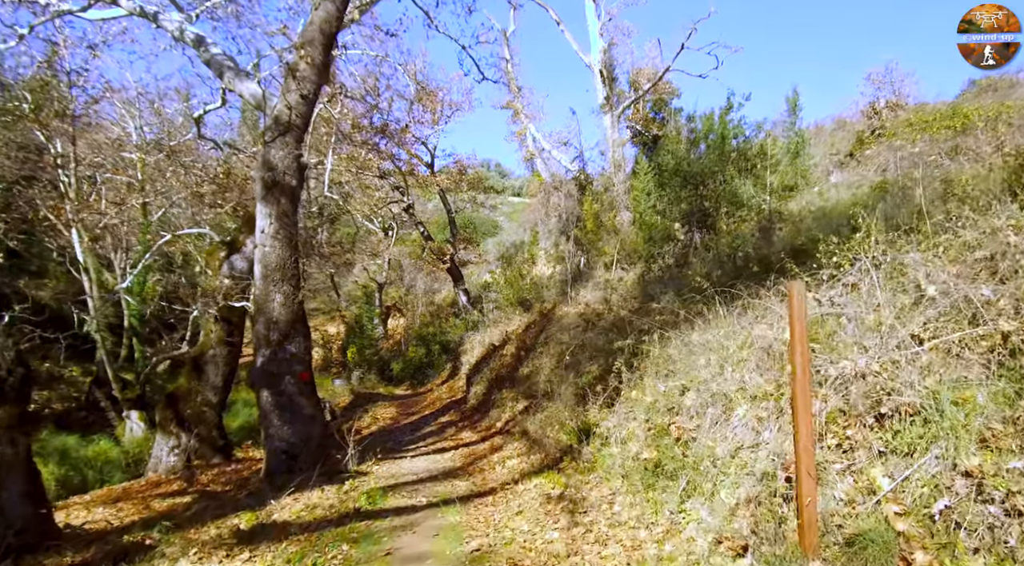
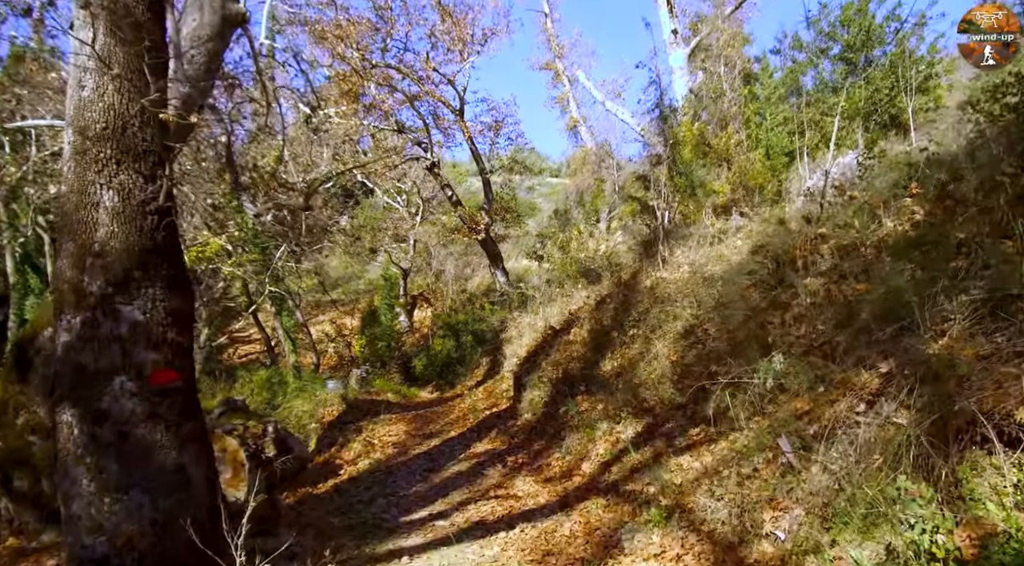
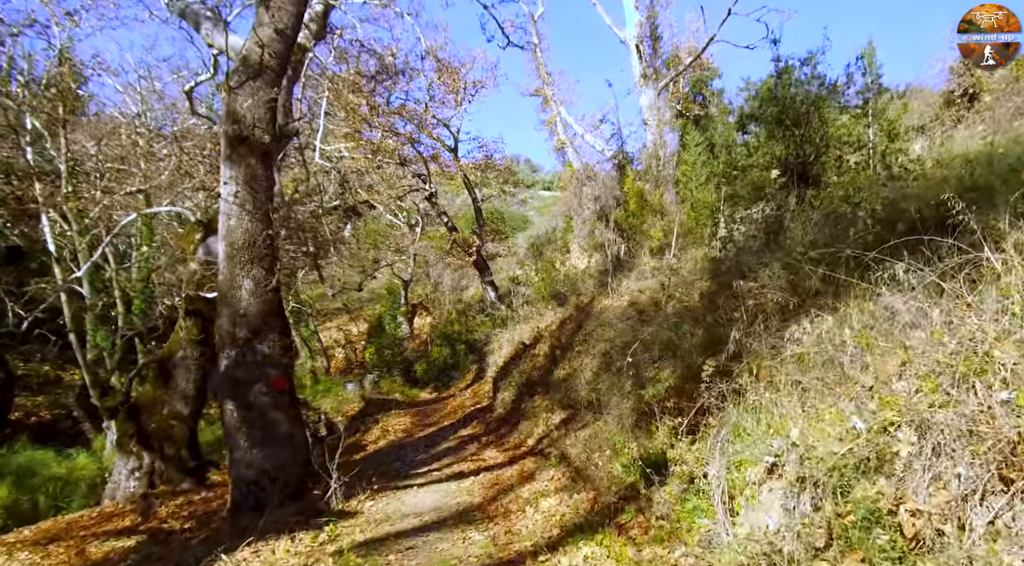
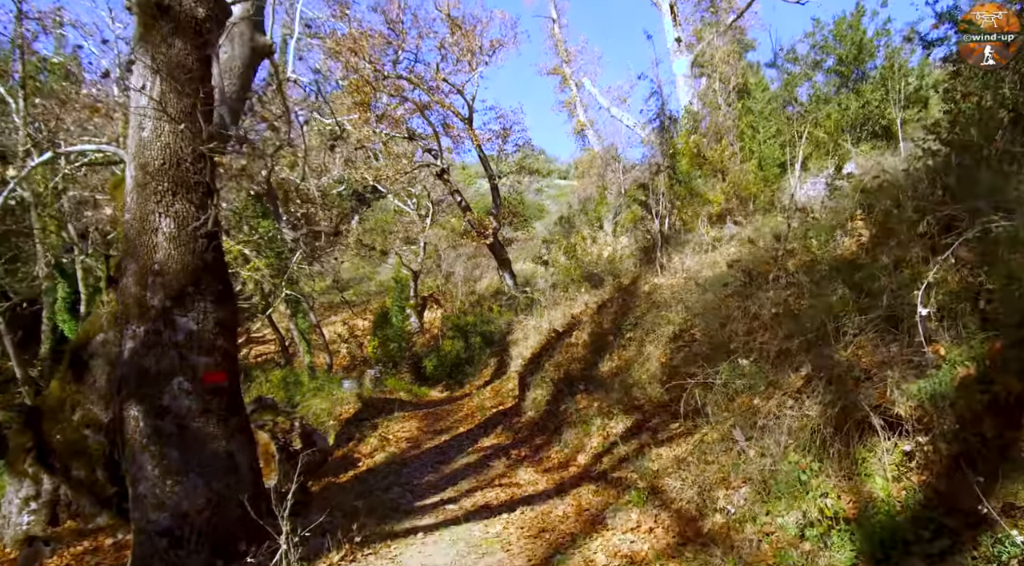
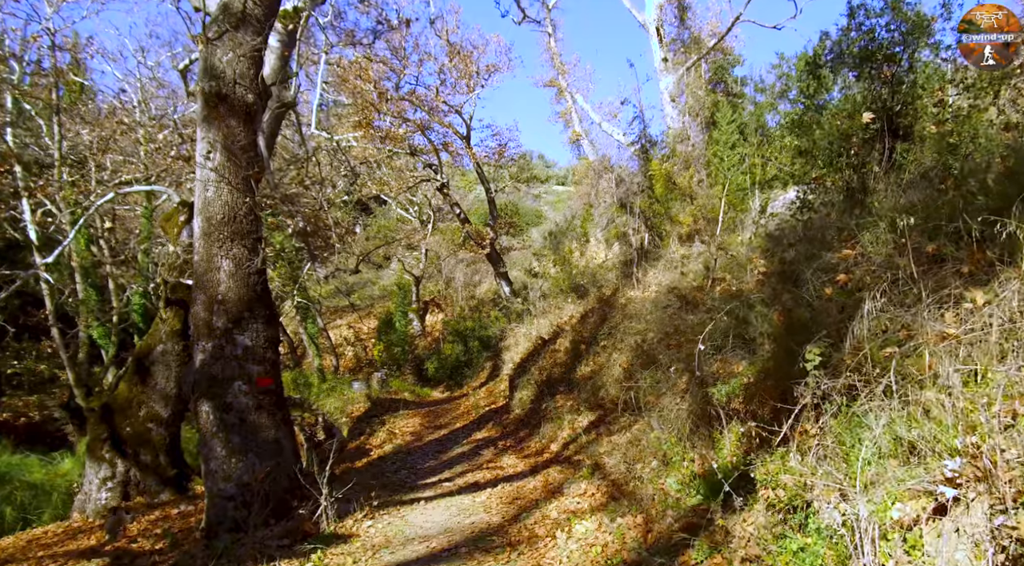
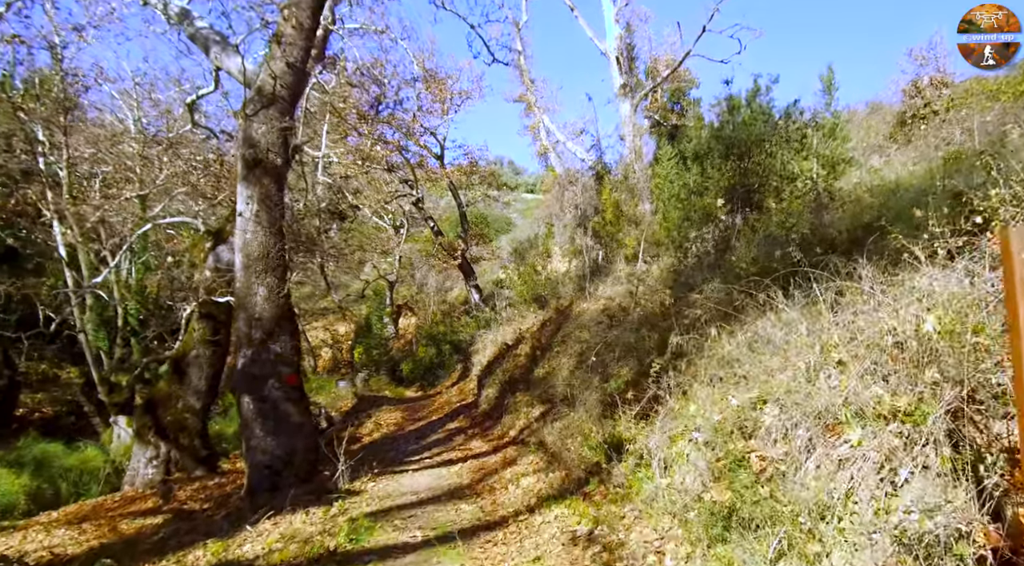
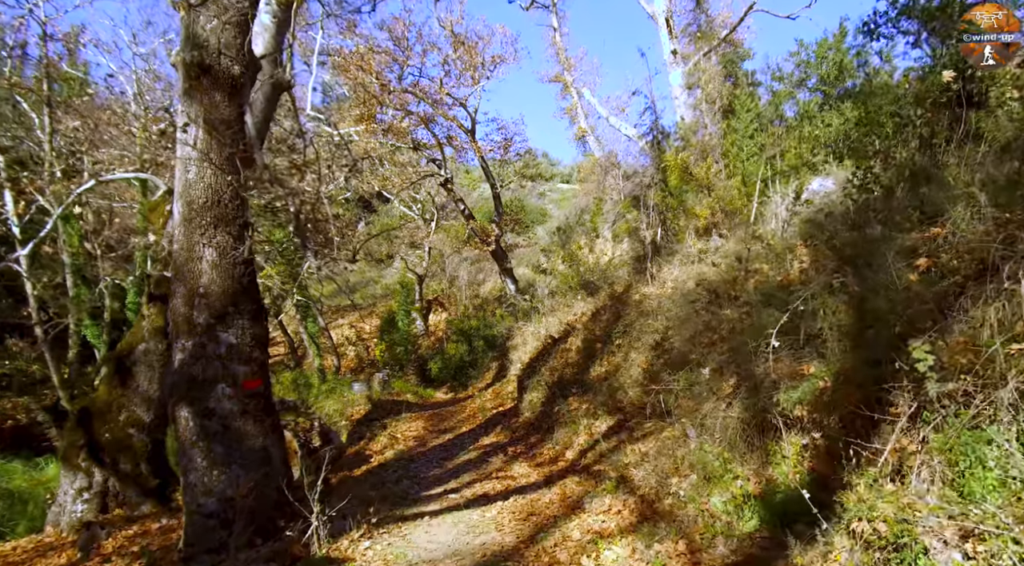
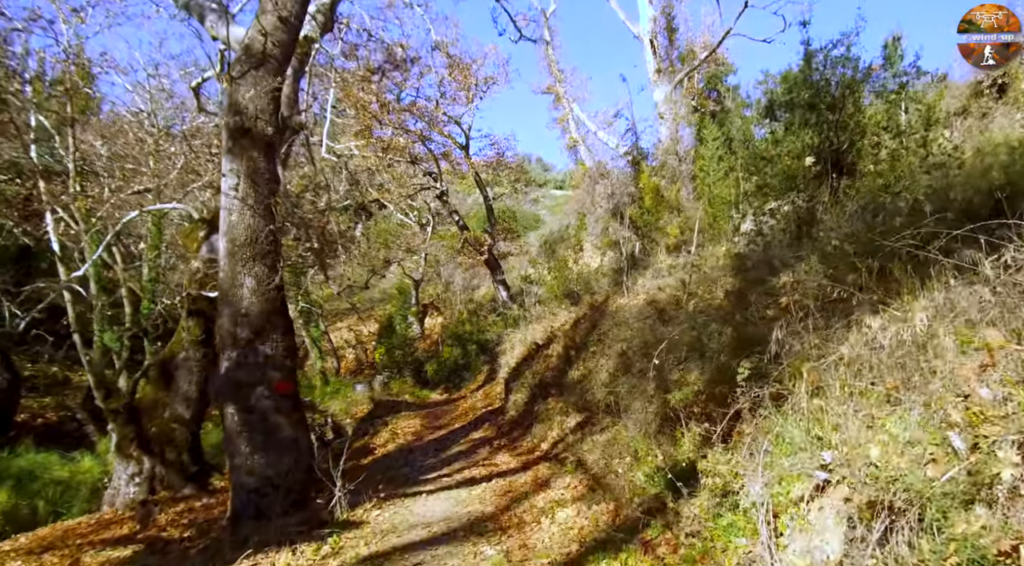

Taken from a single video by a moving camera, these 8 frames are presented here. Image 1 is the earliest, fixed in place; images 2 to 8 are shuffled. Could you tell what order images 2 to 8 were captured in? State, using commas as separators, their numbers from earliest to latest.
6, 3, 8, 5, 7, 4, 2
